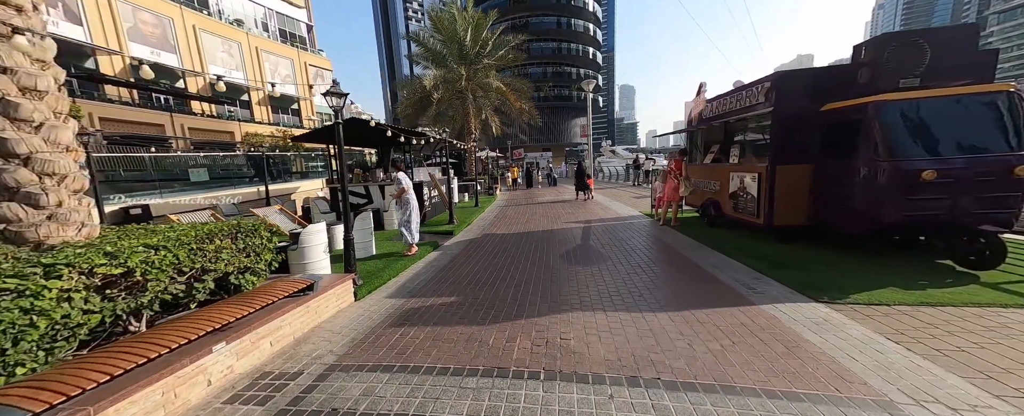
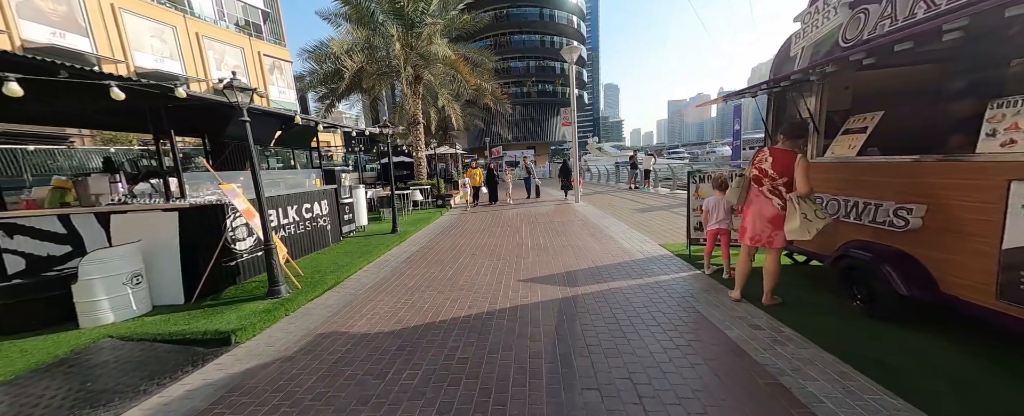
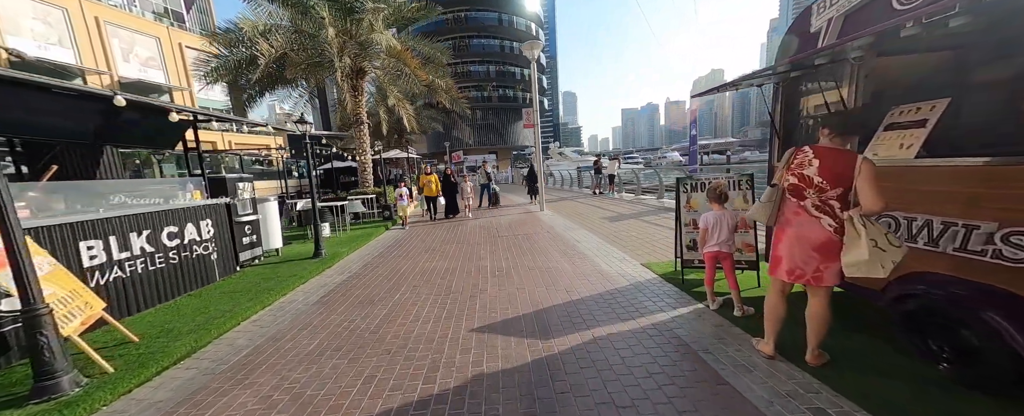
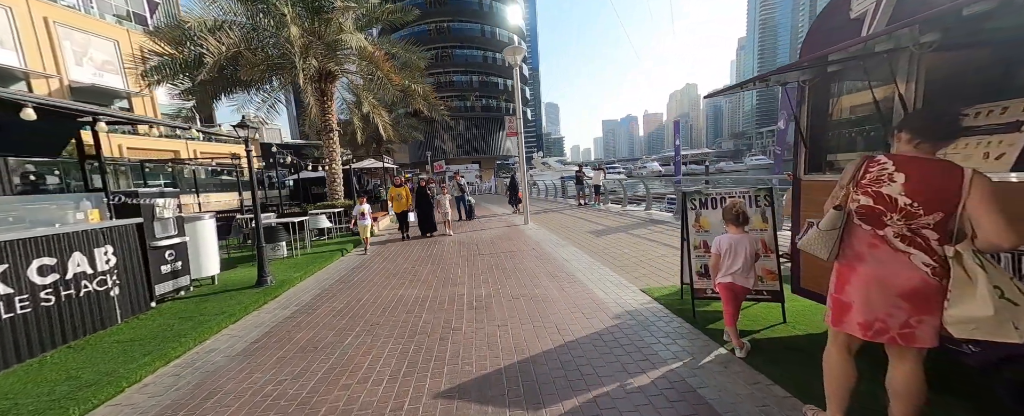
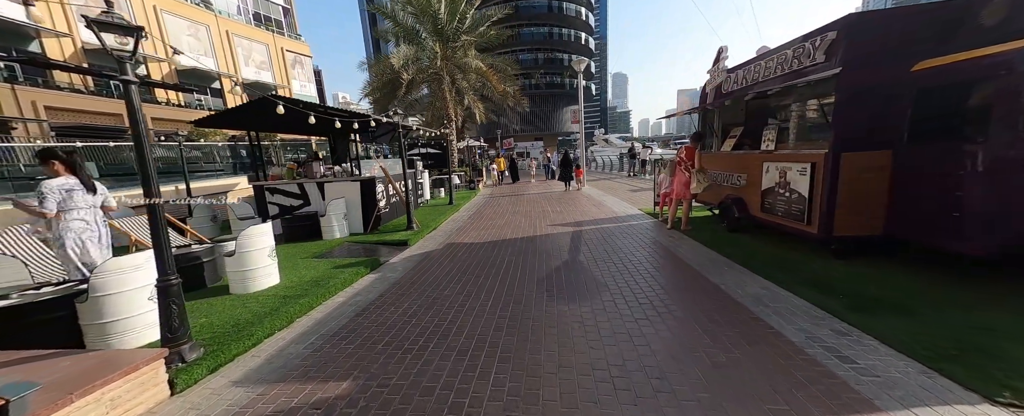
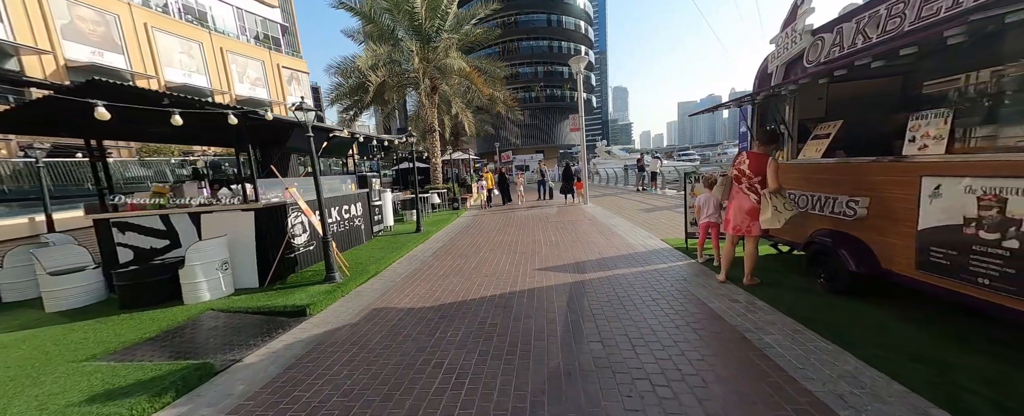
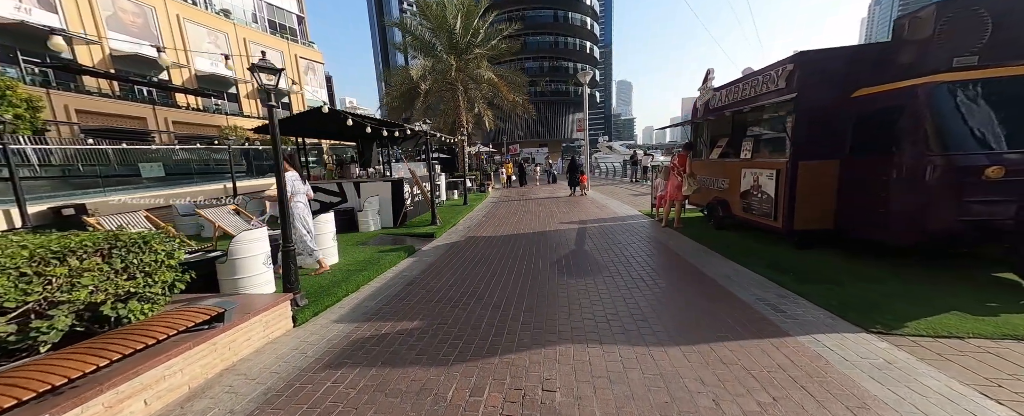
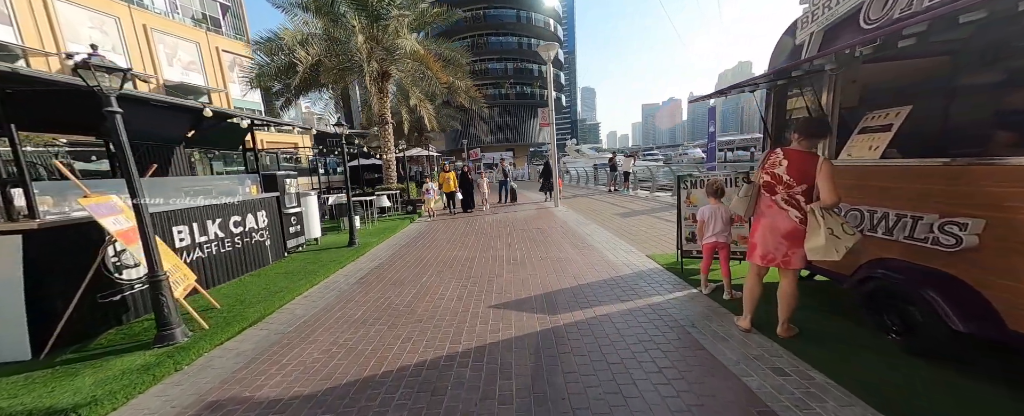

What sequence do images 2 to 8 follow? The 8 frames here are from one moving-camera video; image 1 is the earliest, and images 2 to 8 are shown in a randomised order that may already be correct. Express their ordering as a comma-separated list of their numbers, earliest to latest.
7, 5, 6, 2, 8, 3, 4
